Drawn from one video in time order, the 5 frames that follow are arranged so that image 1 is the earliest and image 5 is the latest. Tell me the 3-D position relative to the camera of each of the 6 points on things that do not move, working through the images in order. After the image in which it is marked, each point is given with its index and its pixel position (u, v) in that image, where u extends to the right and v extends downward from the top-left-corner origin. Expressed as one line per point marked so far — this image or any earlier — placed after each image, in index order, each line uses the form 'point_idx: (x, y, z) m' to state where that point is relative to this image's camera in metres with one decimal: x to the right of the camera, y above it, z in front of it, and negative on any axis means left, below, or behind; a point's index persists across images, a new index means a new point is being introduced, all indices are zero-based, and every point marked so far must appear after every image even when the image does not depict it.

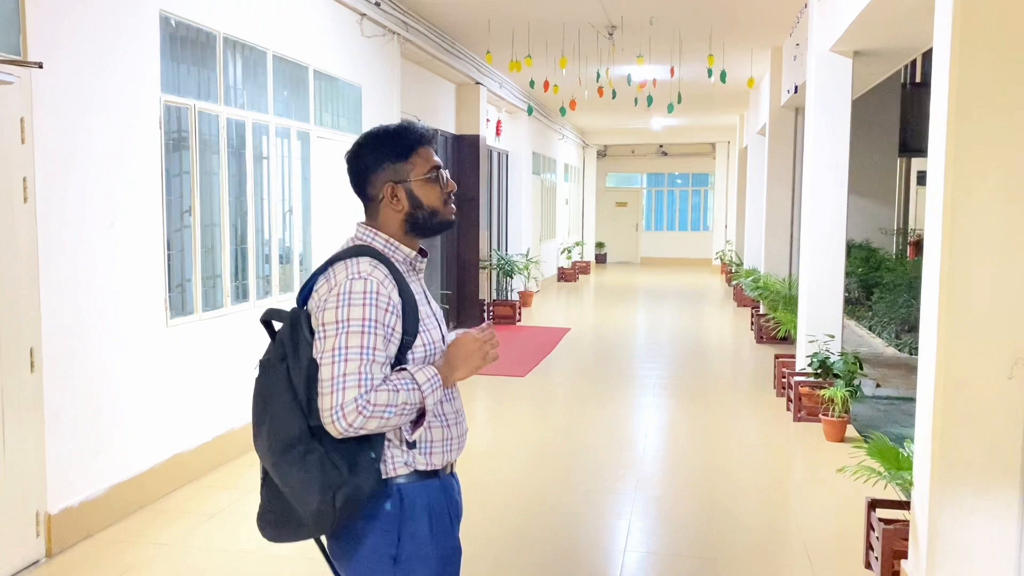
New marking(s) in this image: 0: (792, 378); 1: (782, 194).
0: (+1.7, -0.5, +5.1) m
1: (+2.5, +0.9, +8.1) m
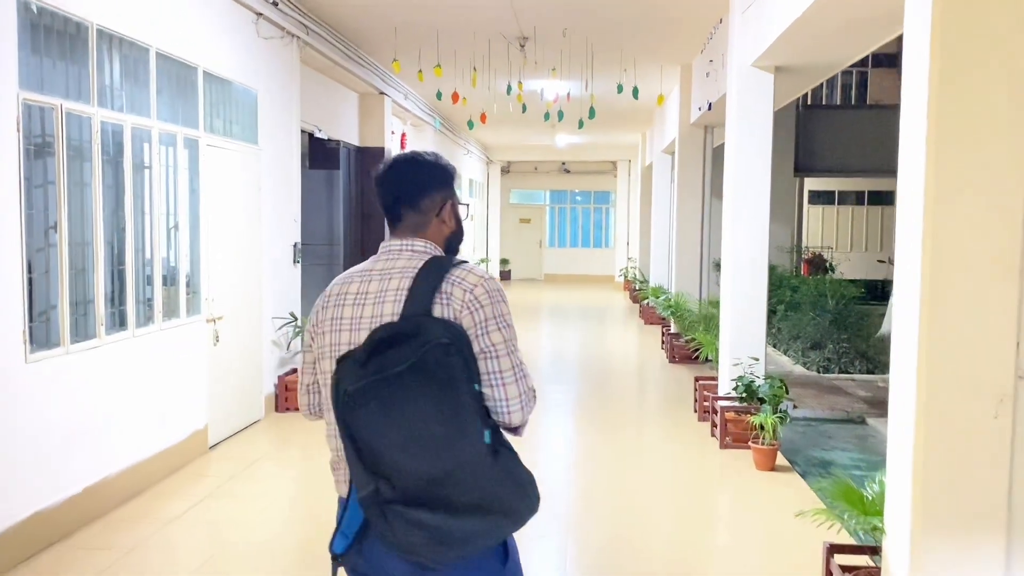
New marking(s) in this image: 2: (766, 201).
0: (+1.2, -0.7, +5.0) m
1: (+1.7, +0.7, +8.0) m
2: (+1.4, +0.5, +5.0) m
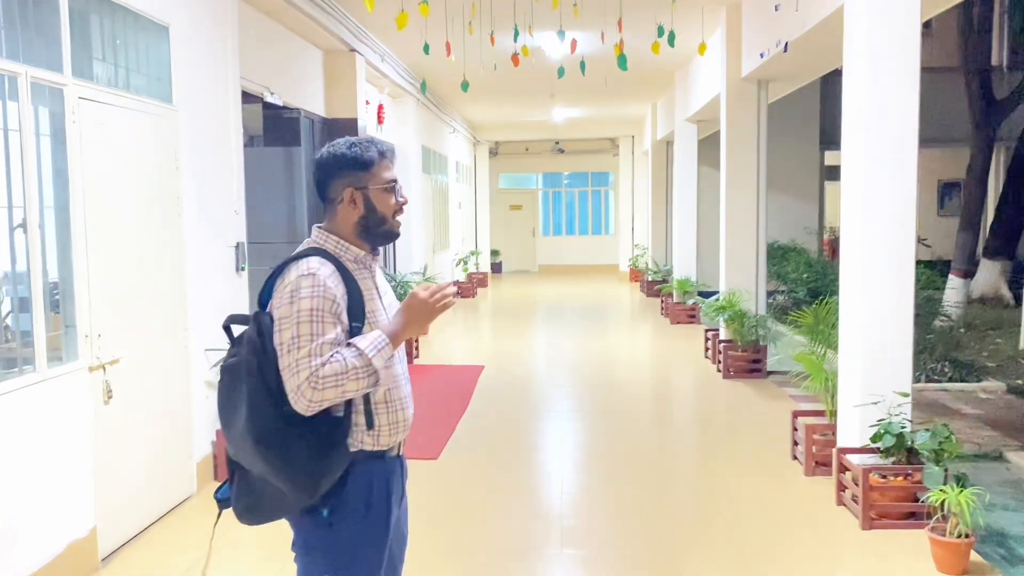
0: (+1.3, -0.7, +3.4) m
1: (+1.7, +0.7, +6.5) m
2: (+1.6, +0.5, +3.4) m
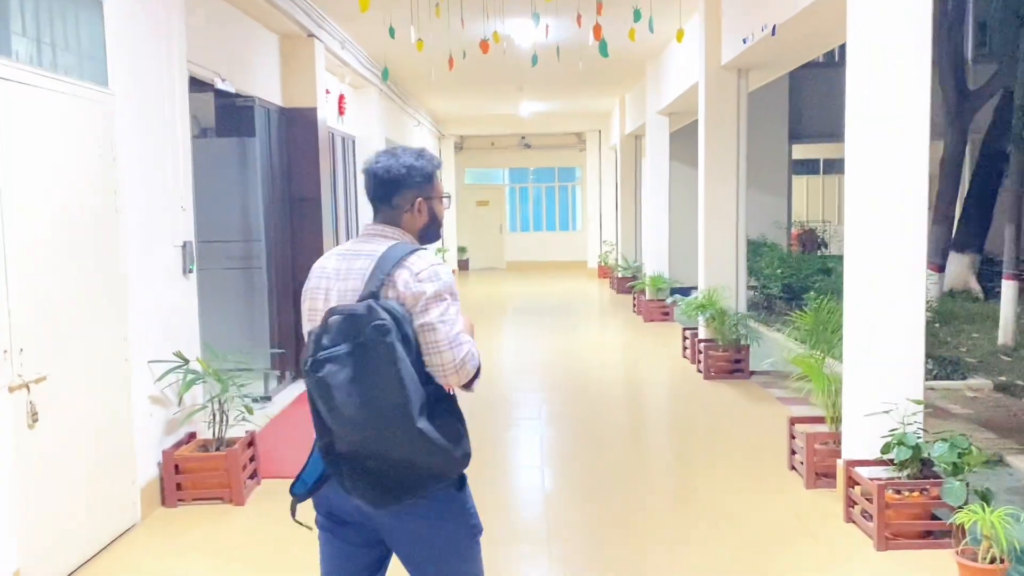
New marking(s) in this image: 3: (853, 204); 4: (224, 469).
0: (+1.3, -0.7, +3.2) m
1: (+1.5, +0.8, +6.2) m
2: (+1.5, +0.5, +3.2) m
3: (+1.3, +0.3, +3.3) m
4: (-1.2, -0.7, +3.6) m
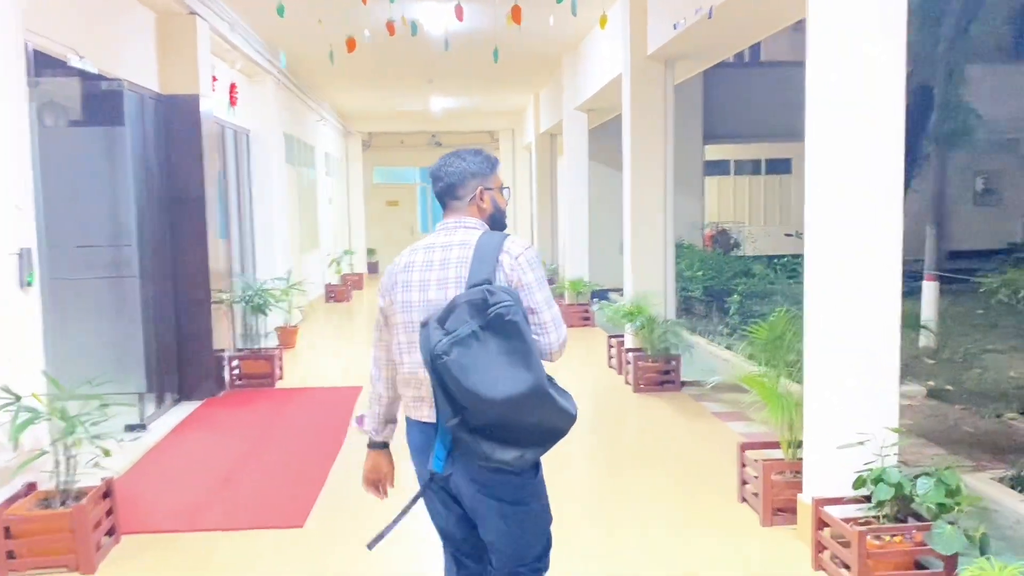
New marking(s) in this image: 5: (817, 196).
0: (+1.0, -0.7, +2.8) m
1: (+0.9, +0.7, +5.8) m
2: (+1.2, +0.4, +2.8) m
3: (+1.0, +0.3, +2.9) m
4: (-1.5, -0.8, +2.9) m
5: (+1.0, +0.3, +2.9) m
